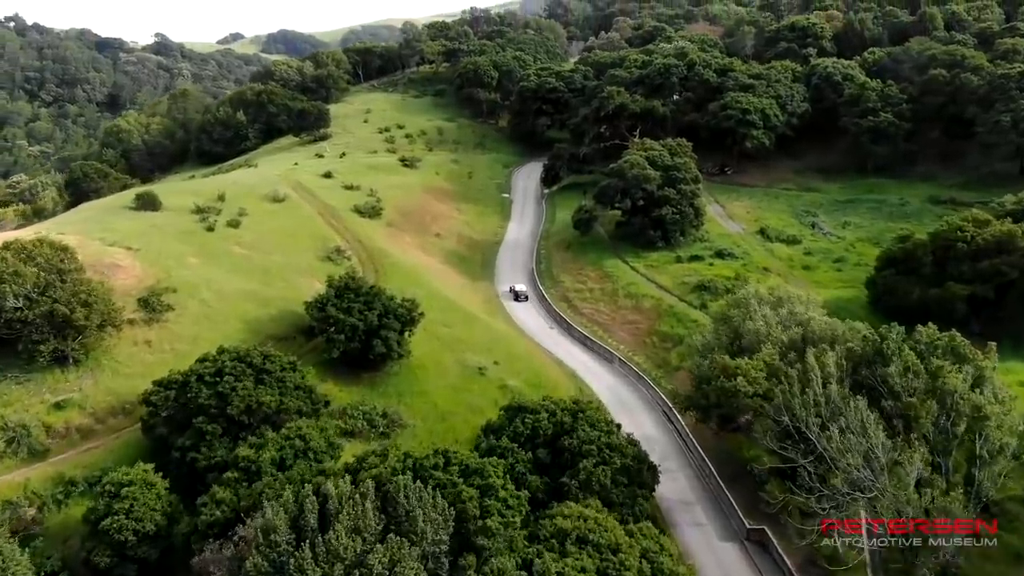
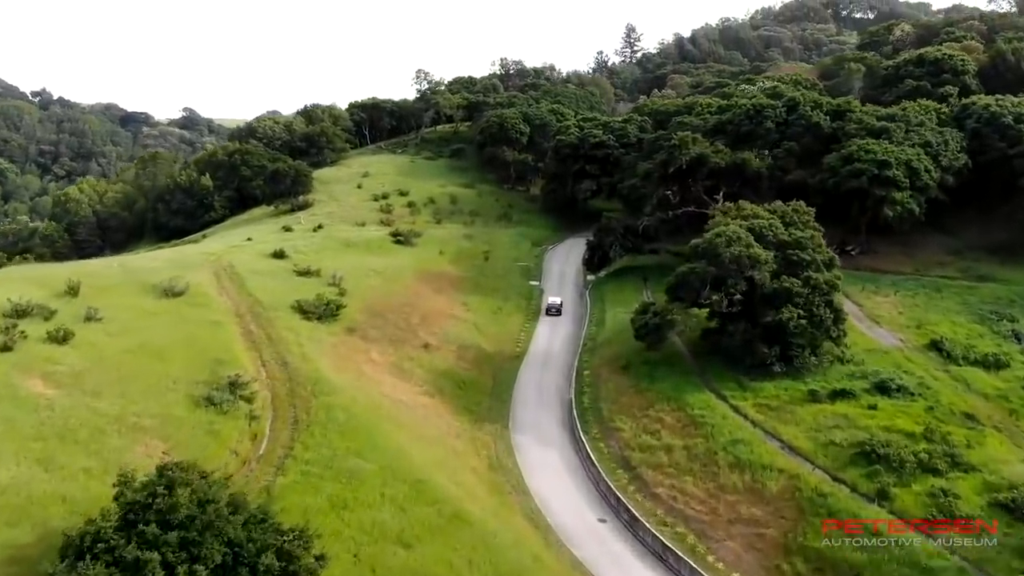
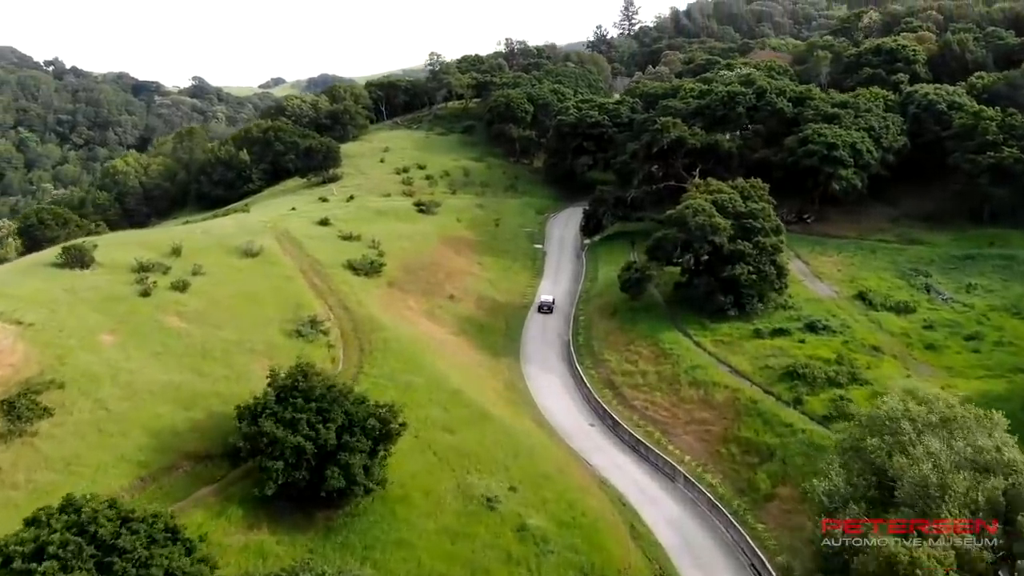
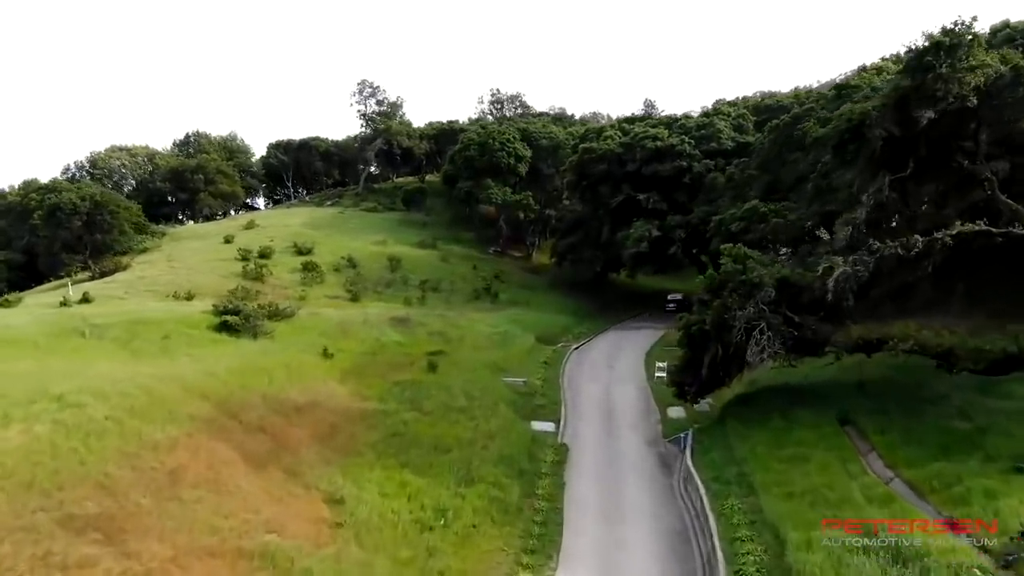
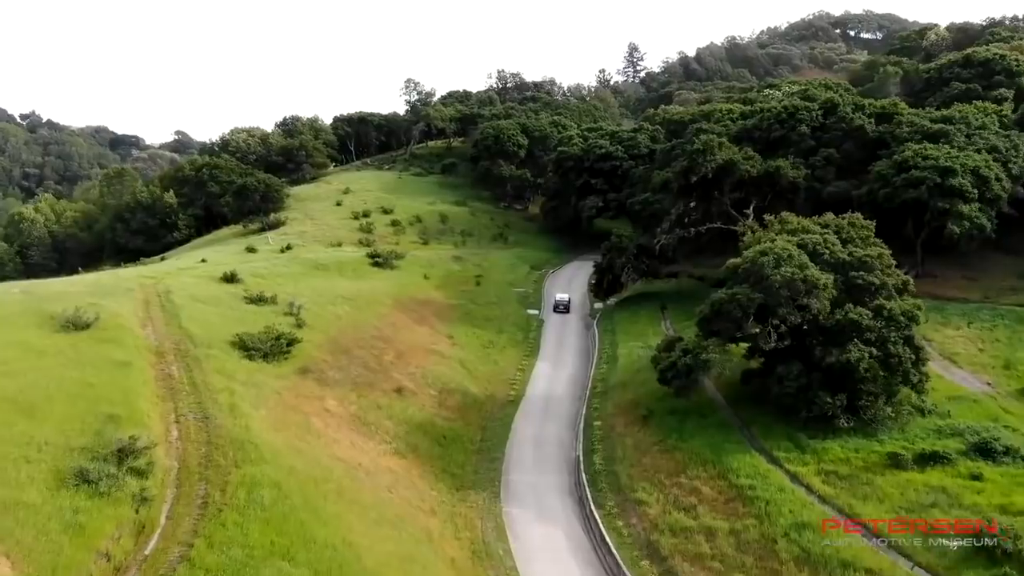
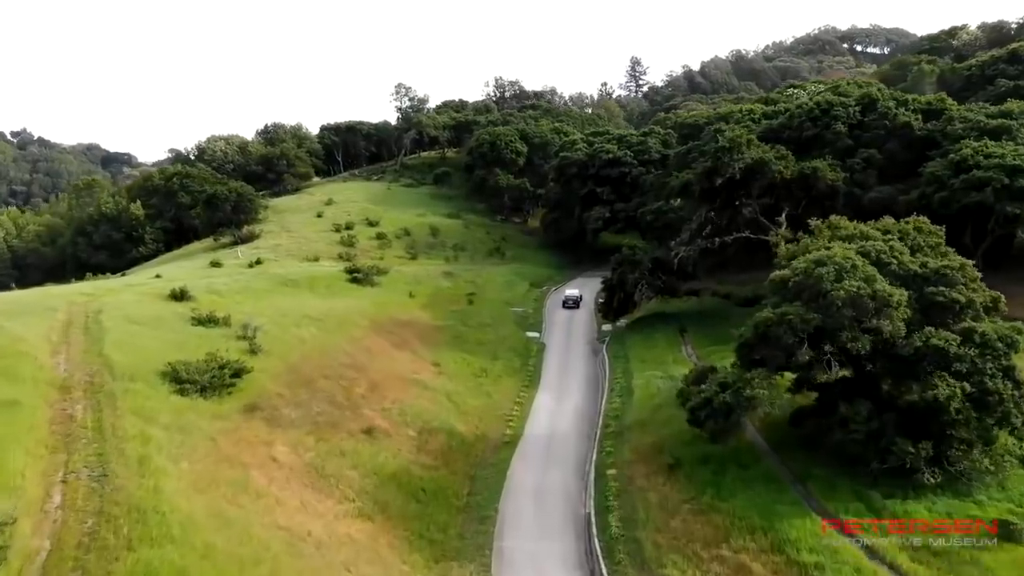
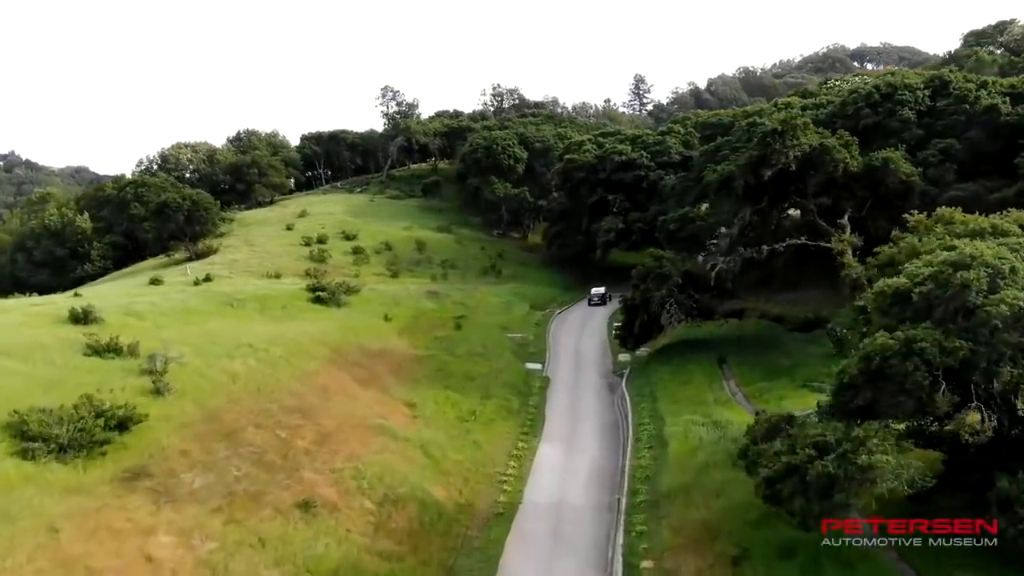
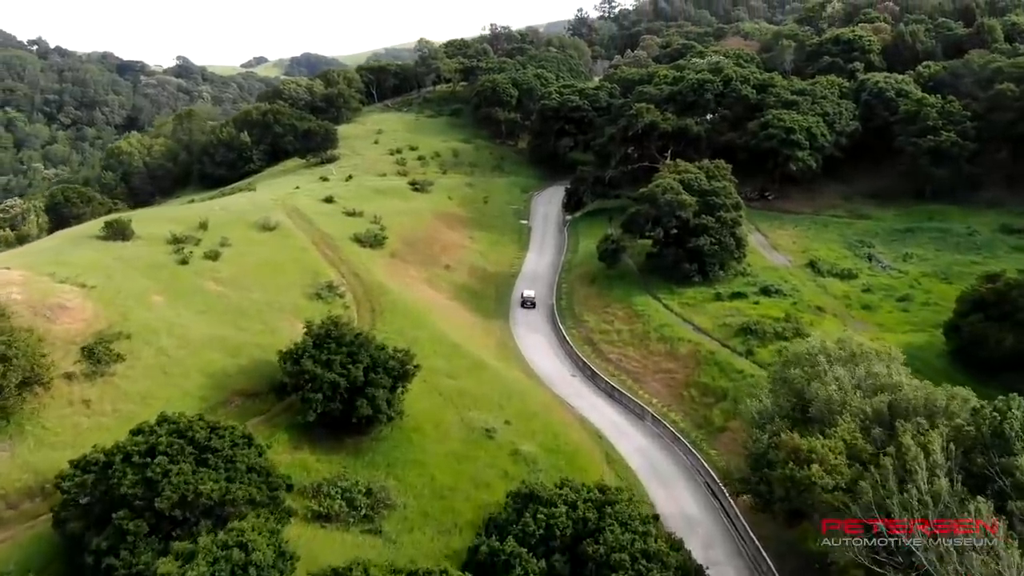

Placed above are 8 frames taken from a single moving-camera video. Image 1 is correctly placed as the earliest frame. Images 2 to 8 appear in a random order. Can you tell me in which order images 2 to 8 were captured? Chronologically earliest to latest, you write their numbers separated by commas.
8, 3, 2, 5, 6, 7, 4
